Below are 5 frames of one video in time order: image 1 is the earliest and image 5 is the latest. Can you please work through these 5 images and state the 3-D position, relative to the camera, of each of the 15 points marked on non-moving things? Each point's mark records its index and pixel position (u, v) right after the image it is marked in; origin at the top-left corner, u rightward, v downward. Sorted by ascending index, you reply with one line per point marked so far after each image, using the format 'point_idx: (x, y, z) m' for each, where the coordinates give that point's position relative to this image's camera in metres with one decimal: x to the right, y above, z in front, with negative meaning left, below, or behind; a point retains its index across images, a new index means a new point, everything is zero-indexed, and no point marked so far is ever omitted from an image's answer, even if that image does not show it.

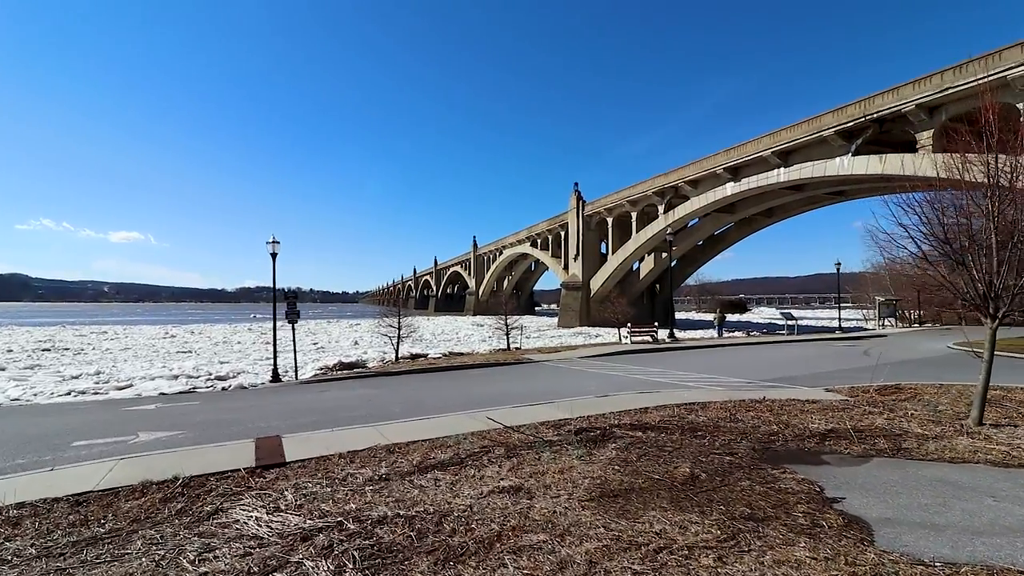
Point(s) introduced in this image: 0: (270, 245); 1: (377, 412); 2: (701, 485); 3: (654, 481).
0: (-7.1, +1.2, +14.6) m
1: (-2.2, -2.0, +8.2) m
2: (+1.6, -1.6, +4.1) m
3: (+1.2, -1.6, +4.2) m
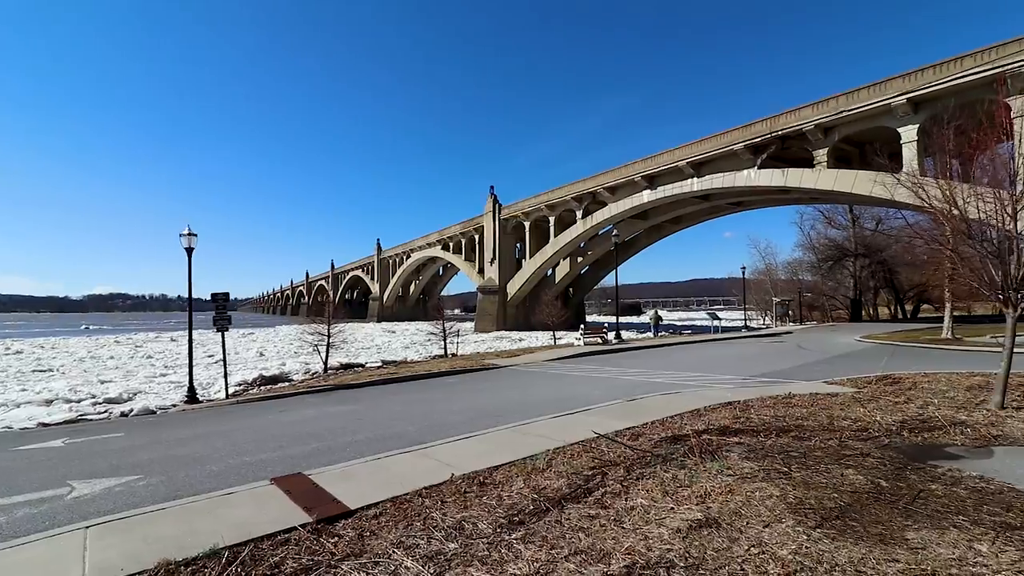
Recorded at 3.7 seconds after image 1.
0: (-7.9, +1.2, +12.1) m
1: (-1.7, -2.0, +6.8) m
2: (+2.8, -1.5, +3.6) m
3: (+2.5, -1.5, +3.7) m
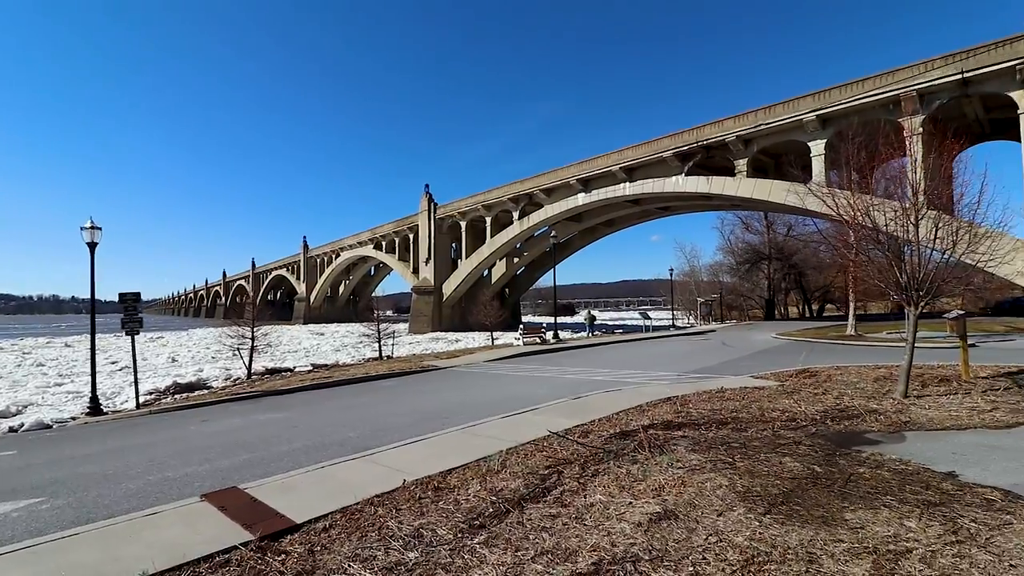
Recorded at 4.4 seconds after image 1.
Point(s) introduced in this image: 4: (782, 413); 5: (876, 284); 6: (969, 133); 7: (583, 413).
0: (-9.2, +1.2, +10.9) m
1: (-2.4, -1.9, +6.5) m
2: (+2.5, -1.5, +3.9) m
3: (+2.2, -1.5, +3.9) m
4: (+3.4, -1.6, +6.5) m
5: (+6.2, +0.1, +8.5) m
6: (+18.1, +6.1, +19.9) m
7: (+1.0, -1.7, +6.8) m
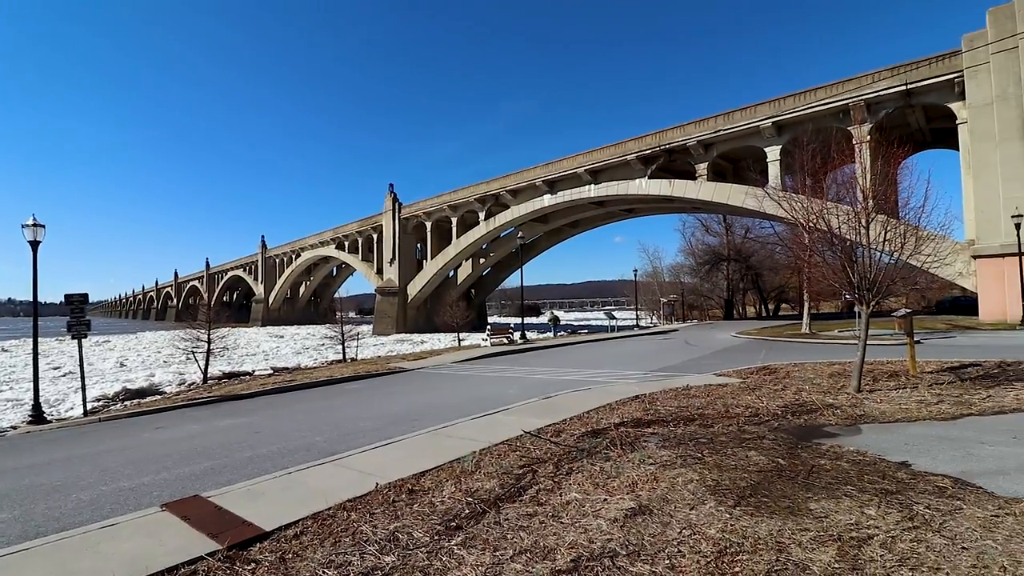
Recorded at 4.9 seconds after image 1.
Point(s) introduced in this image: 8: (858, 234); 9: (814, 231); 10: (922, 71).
0: (-9.9, +1.2, +10.3) m
1: (-2.7, -2.0, +6.3) m
2: (+2.3, -1.5, +4.1) m
3: (+2.0, -1.5, +4.0) m
4: (+3.1, -1.6, +6.7) m
5: (+5.6, +0.1, +8.9) m
6: (+16.8, +6.1, +21.1) m
7: (+0.6, -1.7, +6.9) m
8: (+5.8, +0.9, +8.4) m
9: (+5.2, +1.0, +8.7) m
10: (+14.0, +7.4, +17.2) m
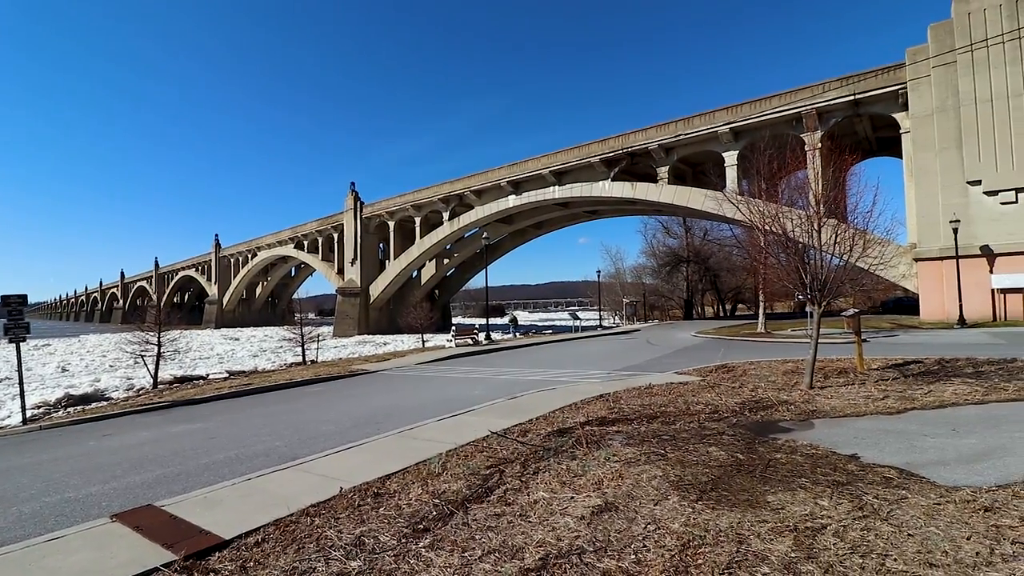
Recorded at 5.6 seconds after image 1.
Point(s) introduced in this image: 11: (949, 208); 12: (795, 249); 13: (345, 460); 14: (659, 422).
0: (-10.5, +1.2, +9.6) m
1: (-3.1, -2.0, +6.1) m
2: (+2.1, -1.5, +4.2) m
3: (+1.7, -1.5, +4.2) m
4: (+2.6, -1.6, +6.9) m
5: (+5.0, +0.1, +9.3) m
6: (+15.3, +6.1, +22.3) m
7: (+0.1, -1.7, +6.9) m
8: (+5.2, +0.9, +8.8) m
9: (+4.6, +1.0, +9.1) m
10: (+12.8, +7.4, +18.1) m
11: (+14.1, +2.6, +16.3) m
12: (+5.0, +0.7, +8.8) m
13: (-1.7, -1.7, +5.1) m
14: (+1.8, -1.6, +6.0) m
